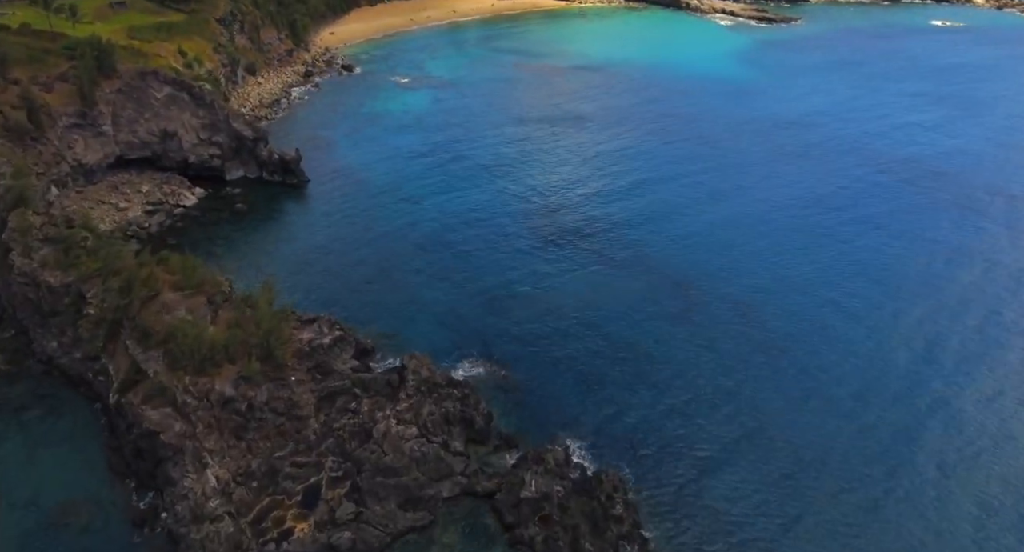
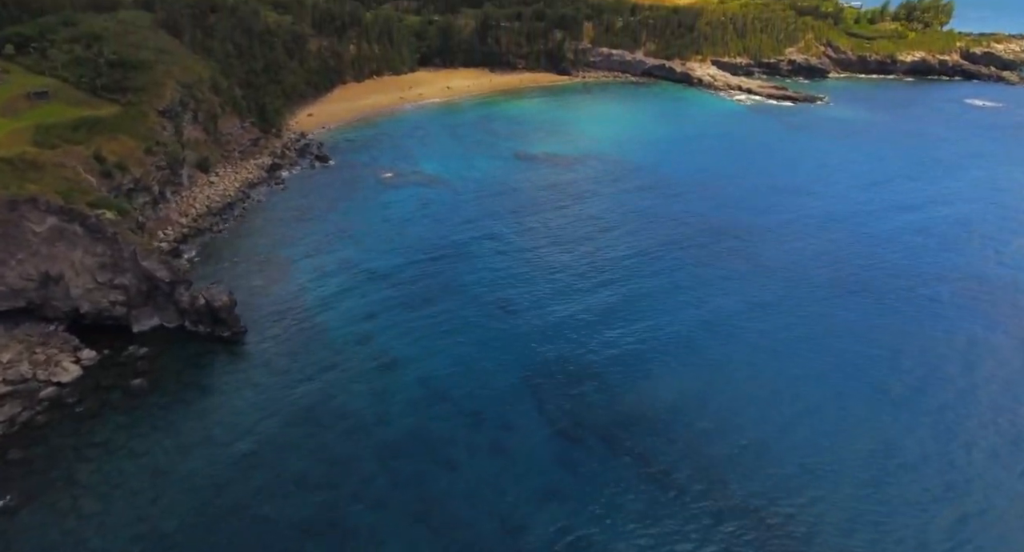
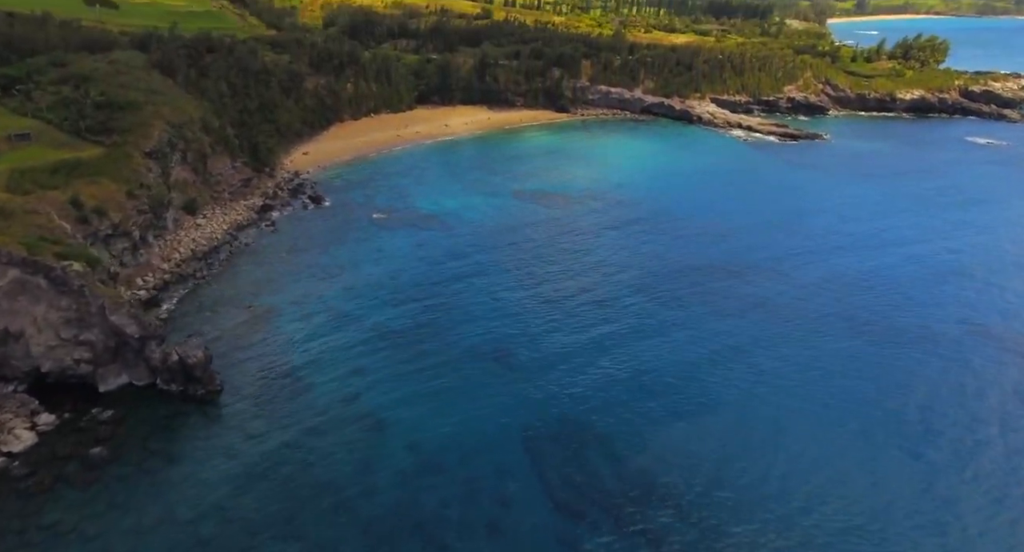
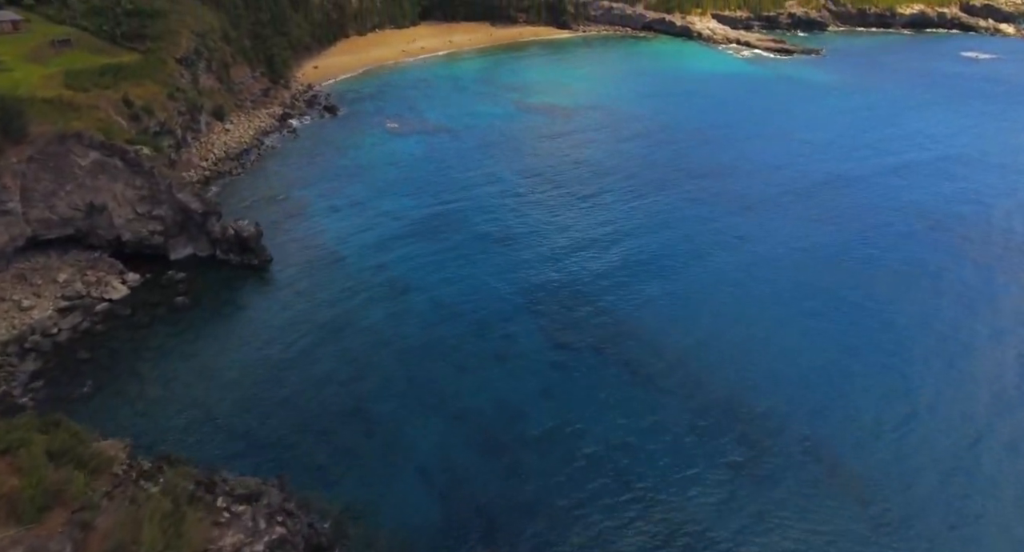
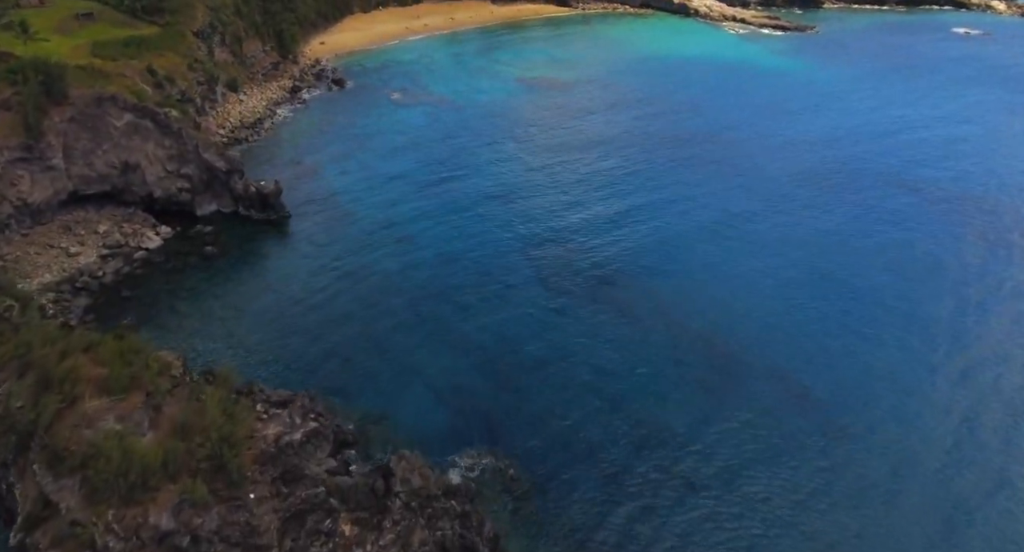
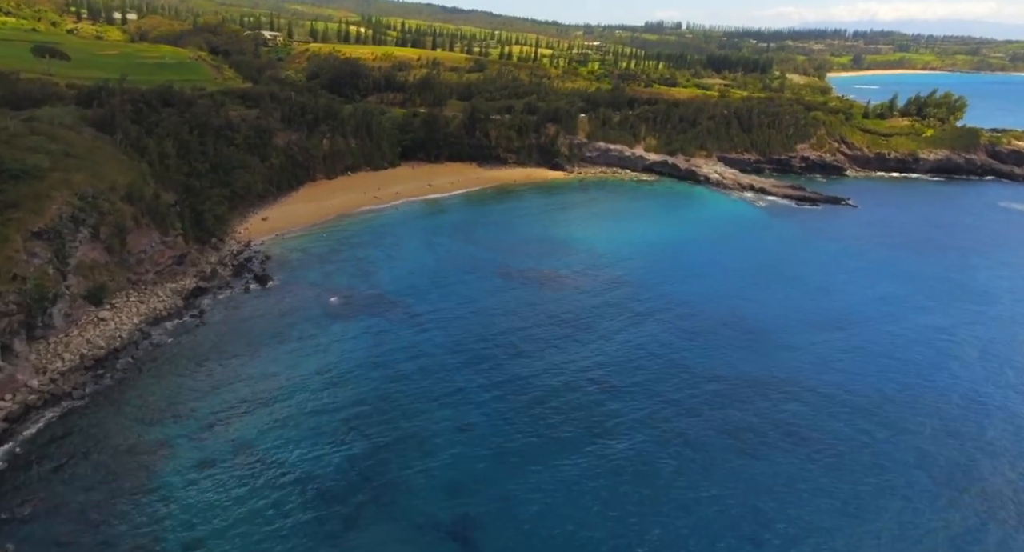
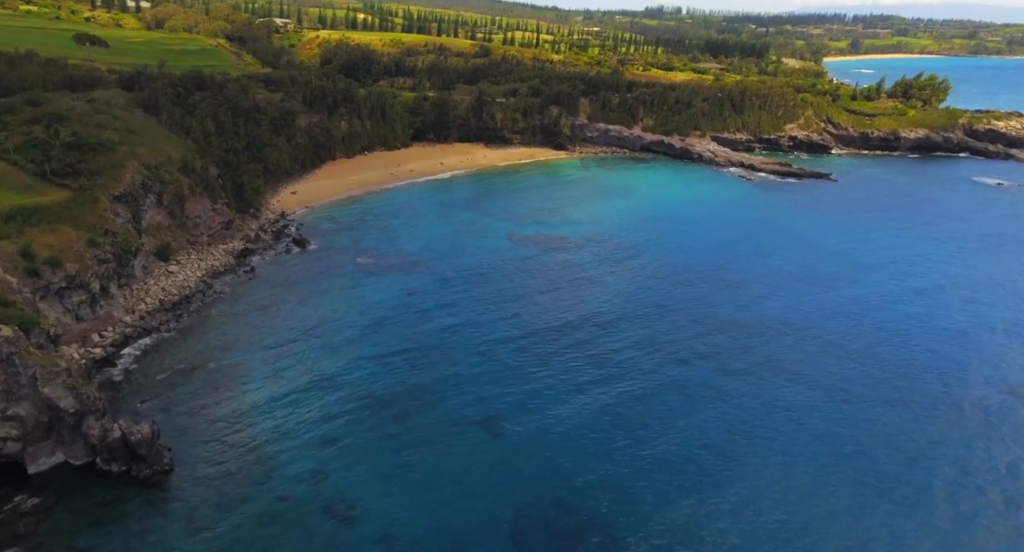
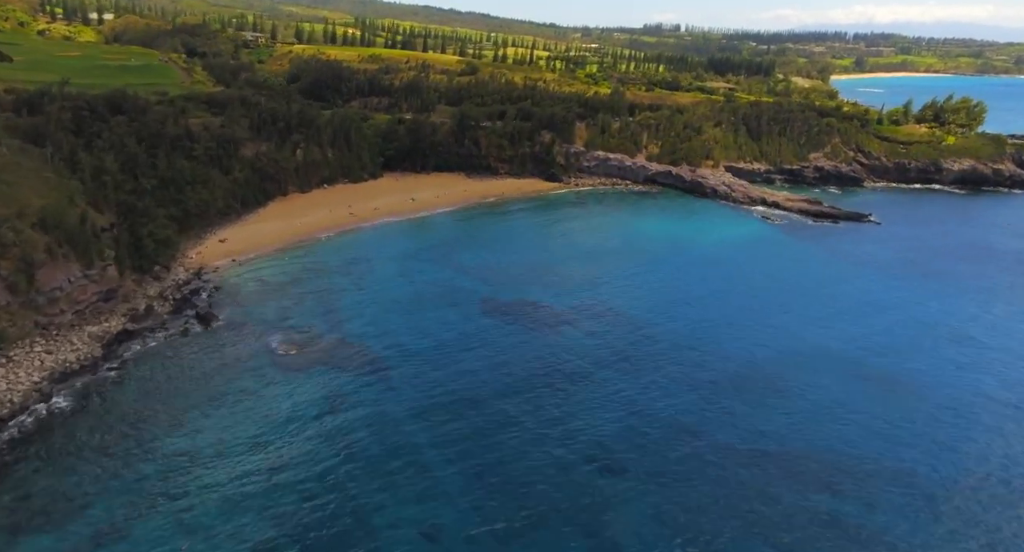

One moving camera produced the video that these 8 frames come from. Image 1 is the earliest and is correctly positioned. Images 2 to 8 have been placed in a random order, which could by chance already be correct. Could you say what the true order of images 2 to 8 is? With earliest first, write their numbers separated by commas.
5, 4, 2, 3, 7, 6, 8
